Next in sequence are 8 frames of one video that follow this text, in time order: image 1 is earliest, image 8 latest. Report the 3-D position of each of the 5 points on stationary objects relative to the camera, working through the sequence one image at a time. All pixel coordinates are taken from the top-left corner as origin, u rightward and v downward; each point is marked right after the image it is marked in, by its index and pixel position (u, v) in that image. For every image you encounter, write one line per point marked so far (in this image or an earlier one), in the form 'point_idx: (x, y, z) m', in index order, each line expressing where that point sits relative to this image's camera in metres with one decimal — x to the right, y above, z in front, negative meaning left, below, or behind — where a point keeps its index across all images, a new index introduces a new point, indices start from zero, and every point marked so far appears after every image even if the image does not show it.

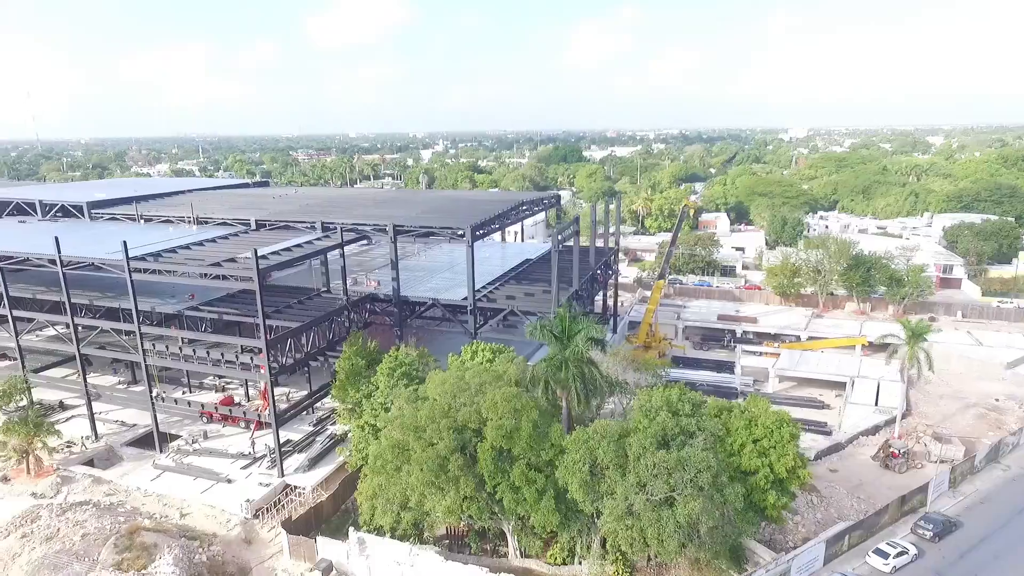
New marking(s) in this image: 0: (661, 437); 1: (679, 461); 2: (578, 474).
0: (+4.8, -4.9, +20.0) m
1: (+4.9, -5.4, +19.1) m
2: (+2.1, -5.9, +19.6) m
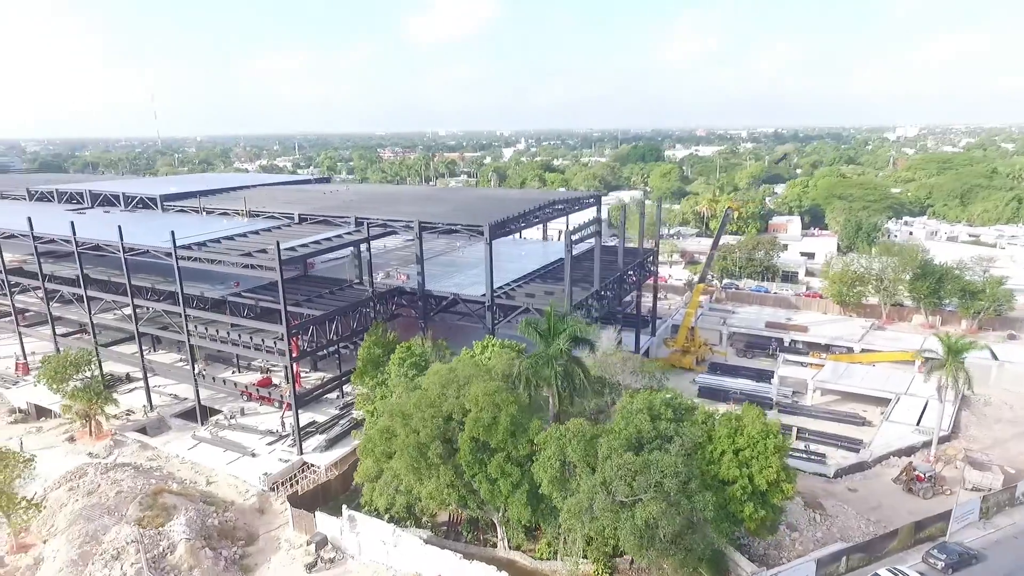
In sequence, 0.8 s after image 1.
0: (+4.0, -5.0, +20.0) m
1: (+3.9, -5.5, +19.1) m
2: (+1.2, -5.9, +20.0) m
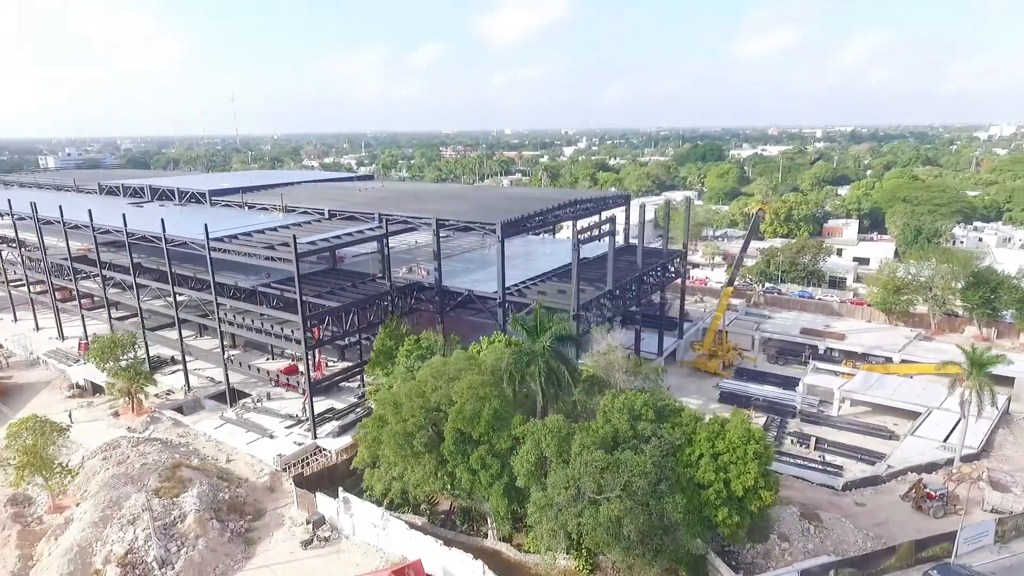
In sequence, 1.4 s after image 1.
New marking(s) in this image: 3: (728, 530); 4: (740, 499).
0: (+3.2, -5.0, +20.1) m
1: (+3.0, -5.5, +19.2) m
2: (+0.4, -5.8, +20.4) m
3: (+6.9, -7.7, +19.6) m
4: (+7.3, -6.8, +19.7) m
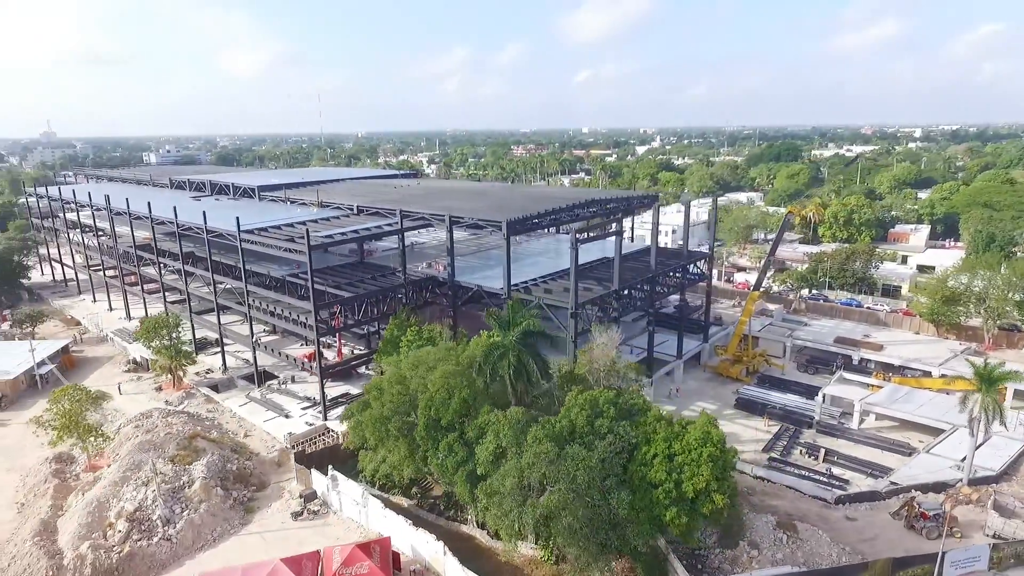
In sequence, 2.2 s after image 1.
0: (+1.7, -4.9, +20.6) m
1: (+1.5, -5.4, +19.7) m
2: (-1.0, -5.7, +21.2) m
3: (+5.3, -7.7, +19.6) m
4: (+5.8, -6.8, +19.7) m
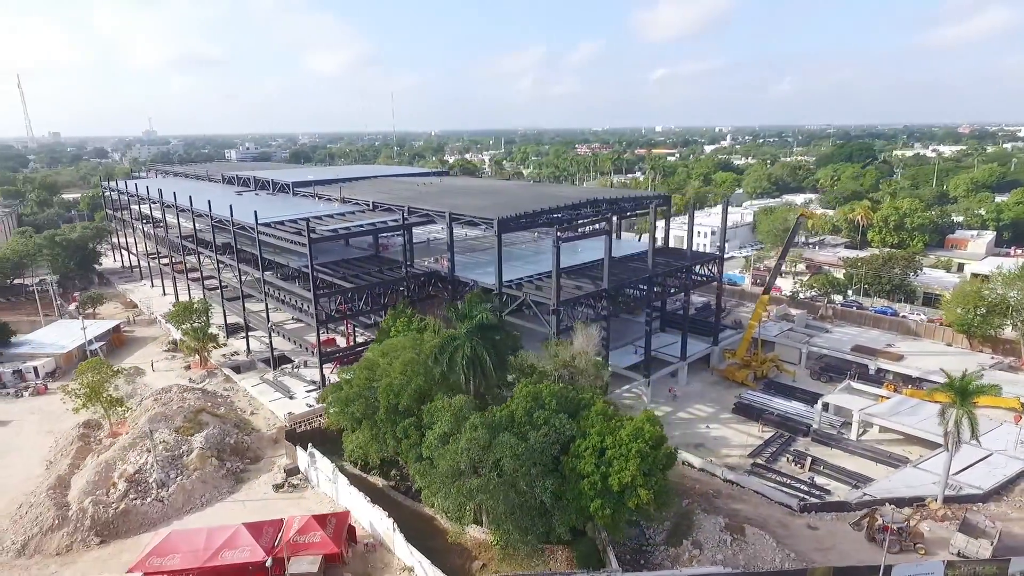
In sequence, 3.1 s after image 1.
0: (-0.4, -4.7, +21.5) m
1: (-0.7, -5.2, +20.7) m
2: (-3.1, -5.4, +22.4) m
3: (+3.0, -7.7, +20.2) m
4: (+3.5, -6.8, +20.2) m
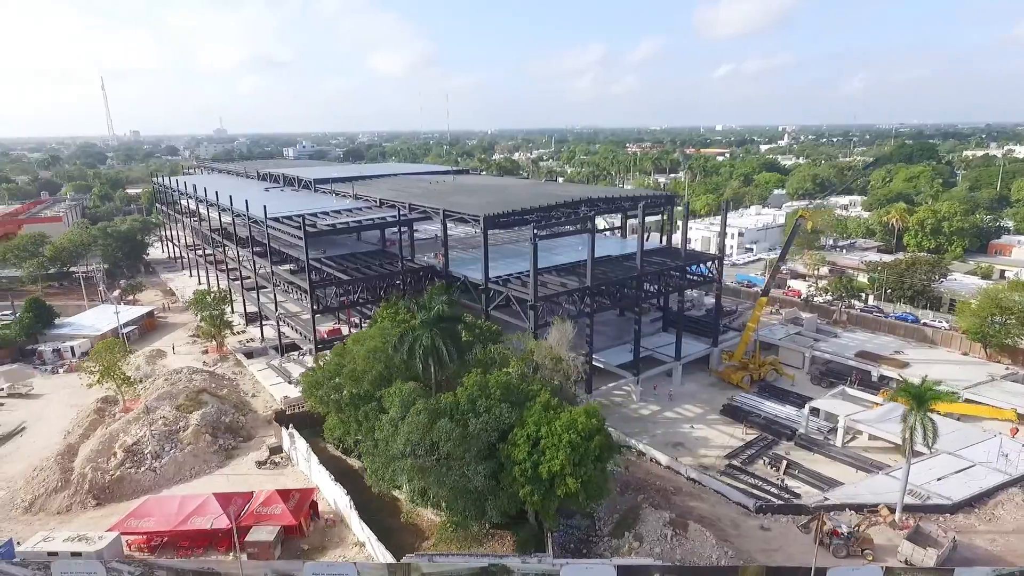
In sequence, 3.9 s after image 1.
0: (-2.5, -4.5, +22.6) m
1: (-2.9, -5.0, +21.8) m
2: (-5.1, -5.1, +23.7) m
3: (+0.7, -7.5, +21.0) m
4: (+1.2, -6.6, +20.9) m
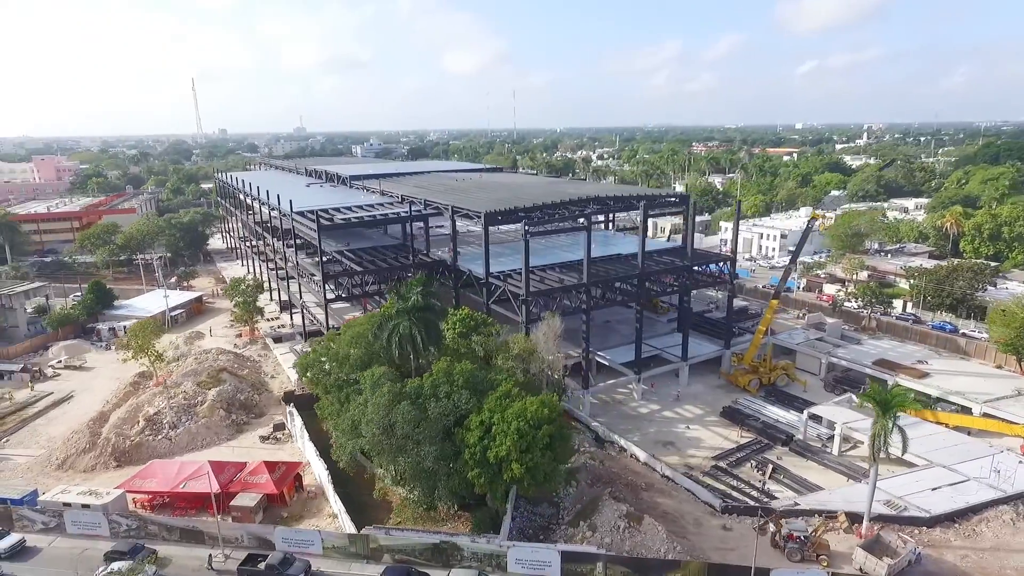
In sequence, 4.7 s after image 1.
0: (-4.0, -4.1, +24.0) m
1: (-4.5, -4.6, +23.2) m
2: (-6.5, -4.6, +25.4) m
3: (-1.1, -7.2, +22.0) m
4: (-0.6, -6.3, +21.9) m
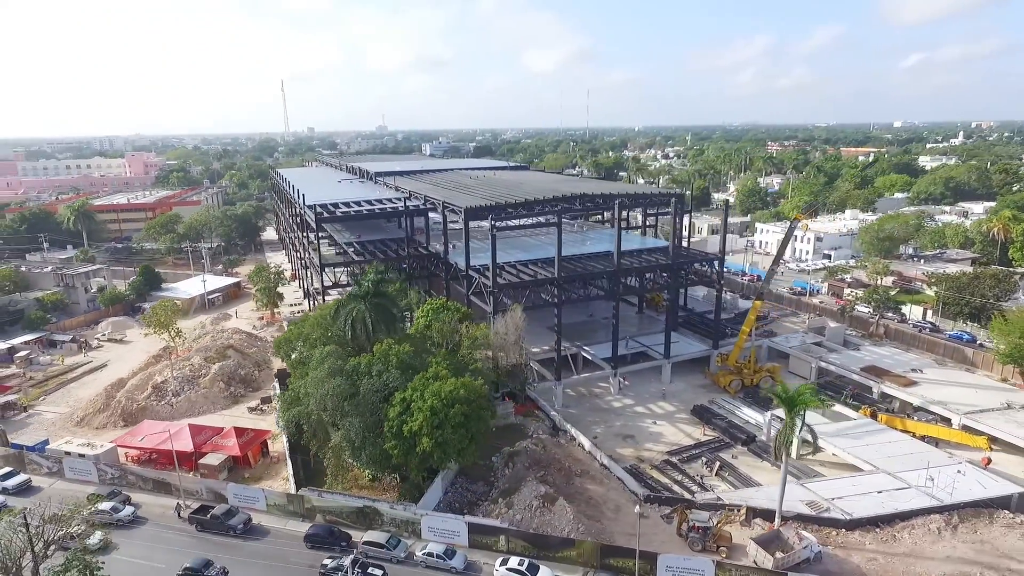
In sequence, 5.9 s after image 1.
0: (-7.0, -3.5, +26.3) m
1: (-7.7, -4.0, +25.6) m
2: (-9.4, -4.0, +28.0) m
3: (-4.5, -6.7, +24.0) m
4: (-4.0, -5.9, +23.8) m
